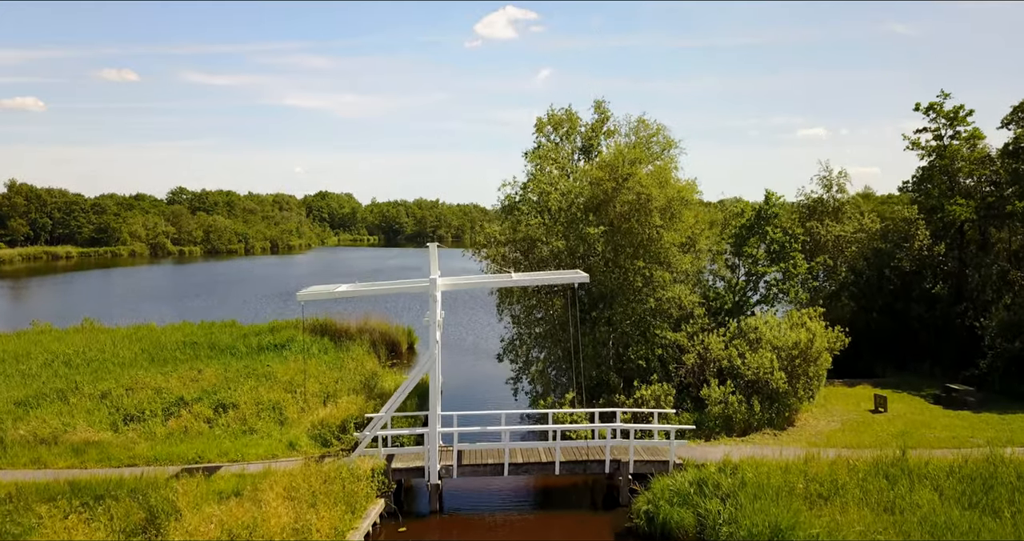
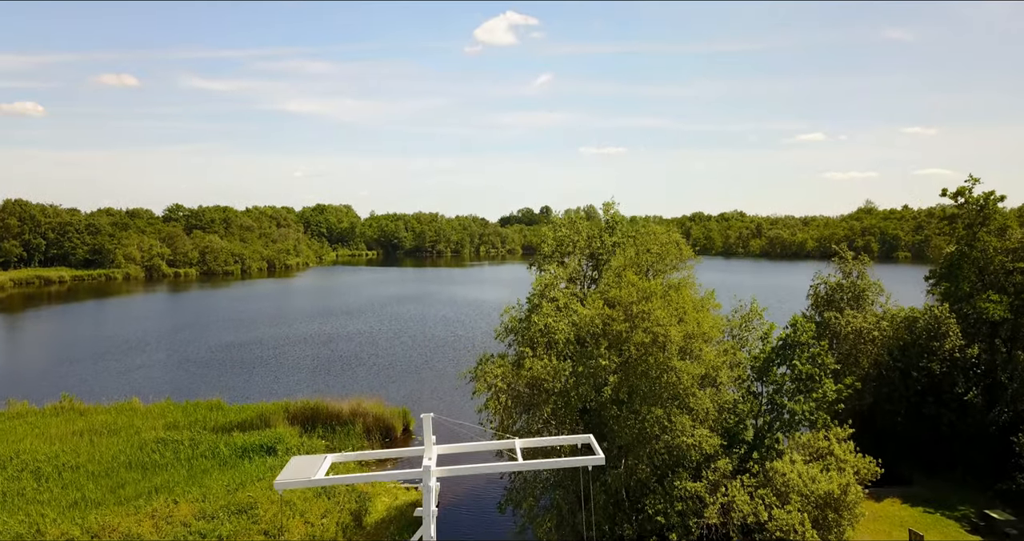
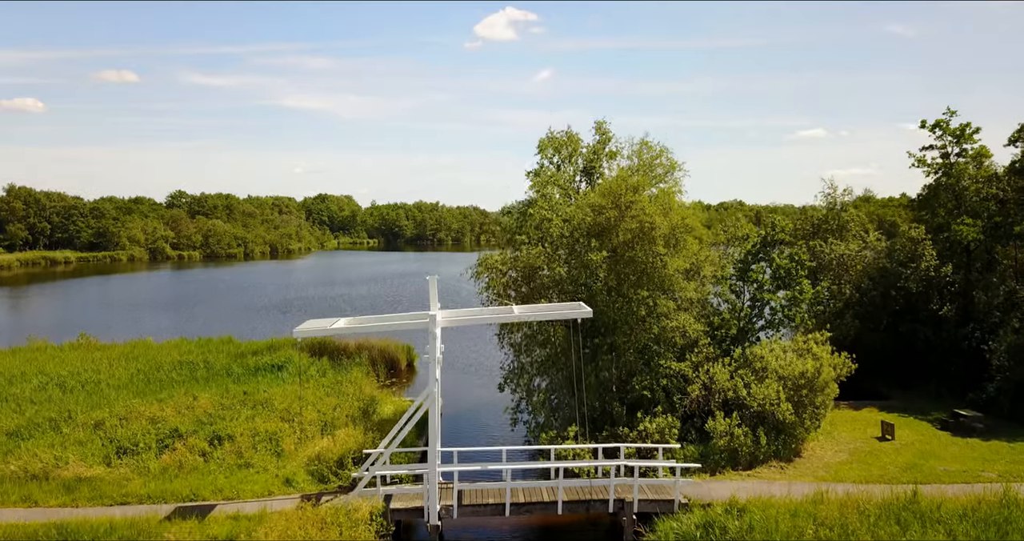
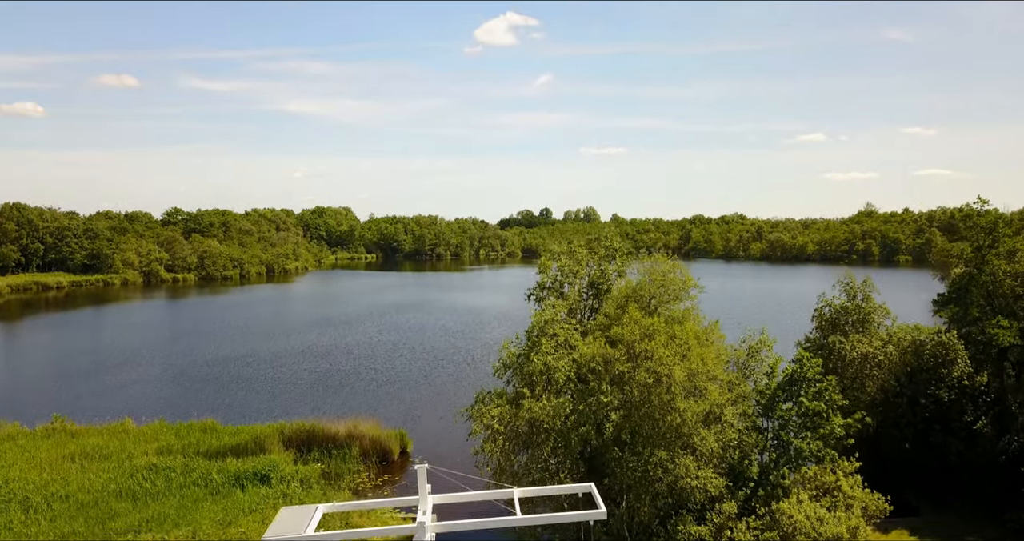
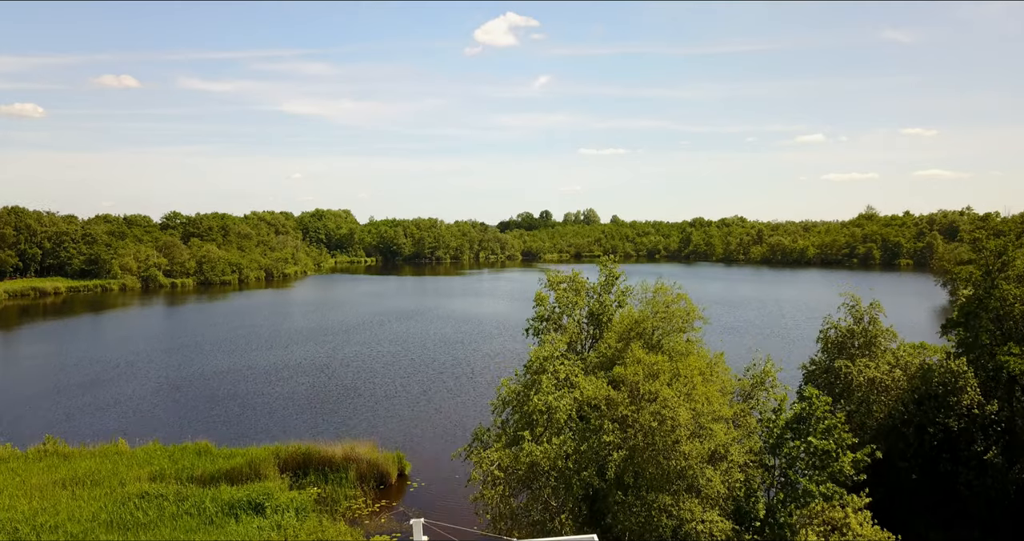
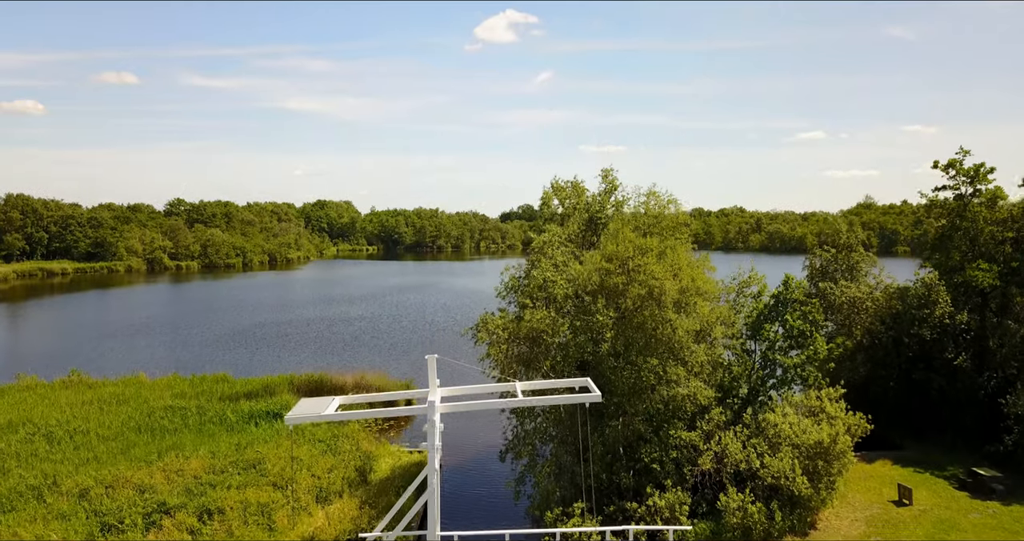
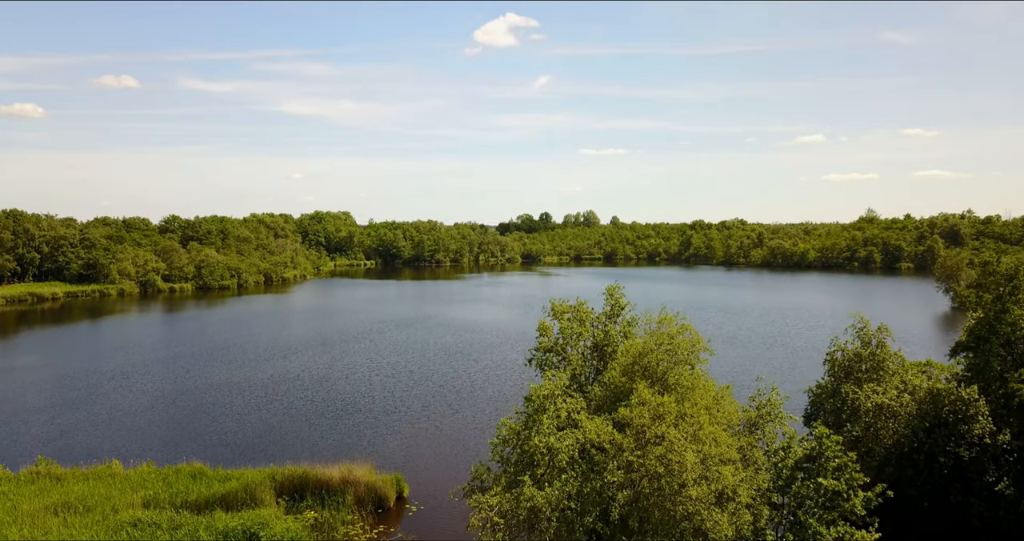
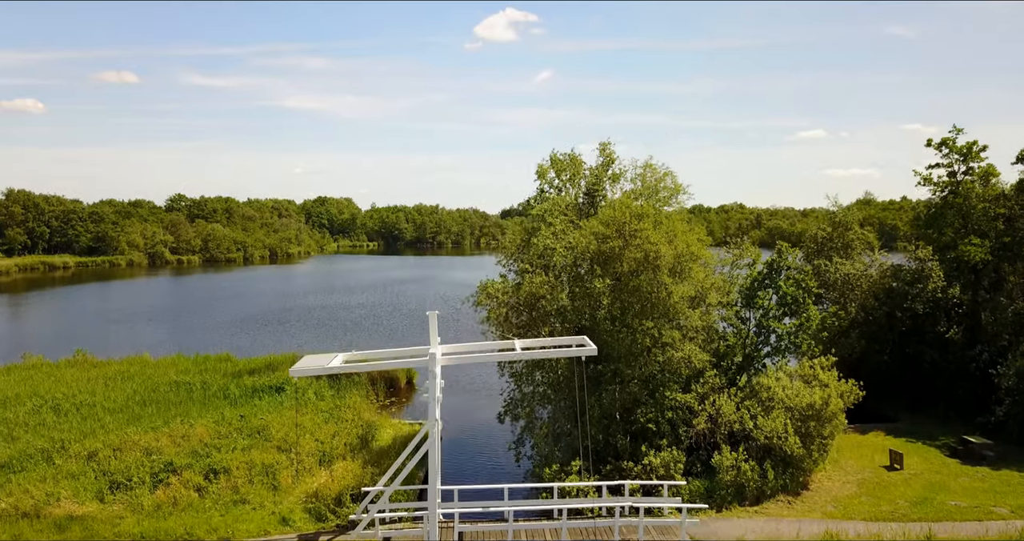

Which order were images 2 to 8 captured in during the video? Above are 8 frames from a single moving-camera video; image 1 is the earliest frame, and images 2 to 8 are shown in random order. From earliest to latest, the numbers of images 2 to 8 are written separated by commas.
3, 8, 6, 2, 4, 5, 7
